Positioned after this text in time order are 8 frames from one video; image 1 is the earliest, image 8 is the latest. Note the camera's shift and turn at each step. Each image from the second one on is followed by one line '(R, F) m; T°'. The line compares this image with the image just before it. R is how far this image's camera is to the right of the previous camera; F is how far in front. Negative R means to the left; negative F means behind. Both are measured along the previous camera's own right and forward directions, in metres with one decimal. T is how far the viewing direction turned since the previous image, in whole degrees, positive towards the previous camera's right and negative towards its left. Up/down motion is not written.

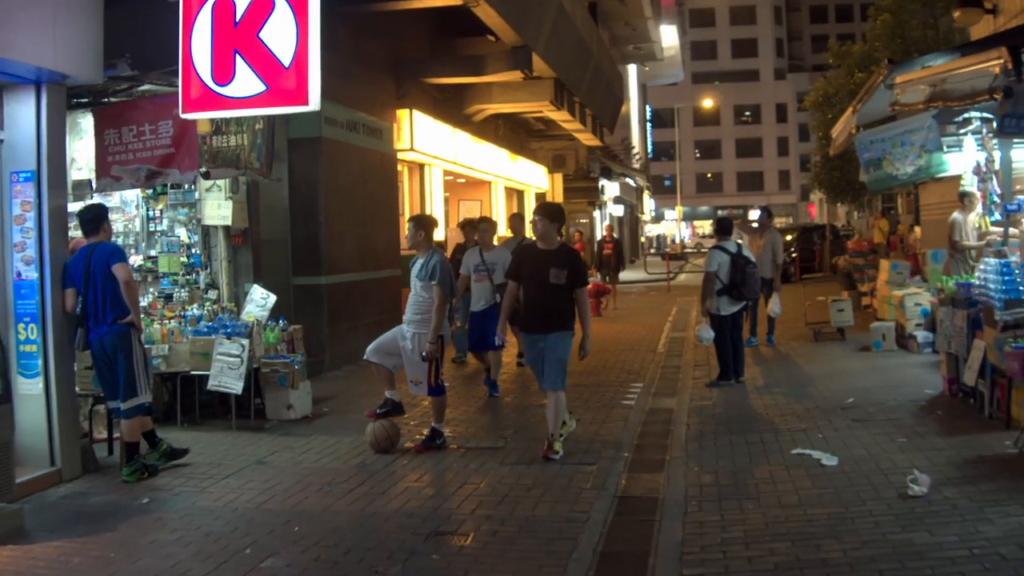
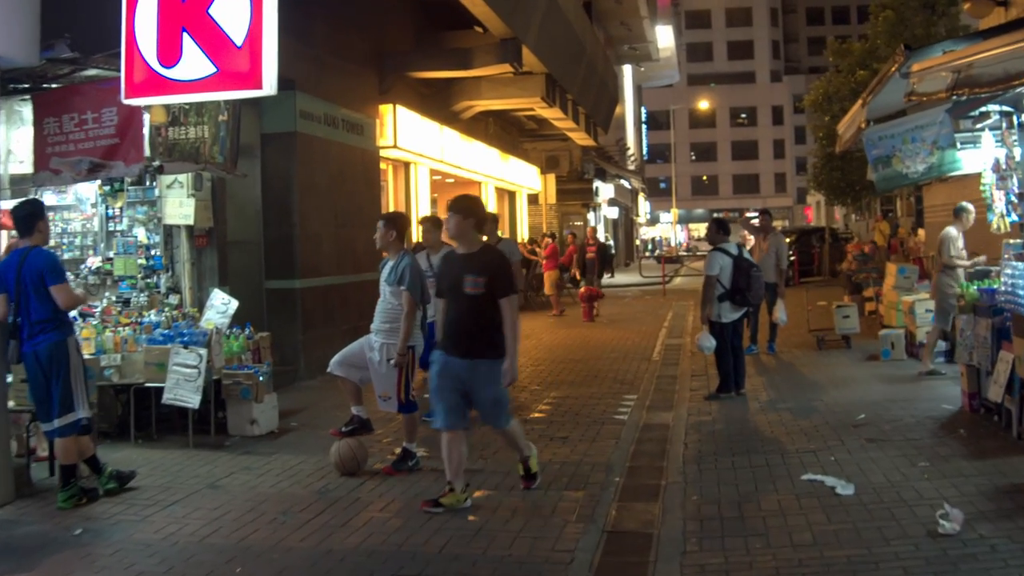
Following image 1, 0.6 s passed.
(+0.1, +0.7) m; 0°
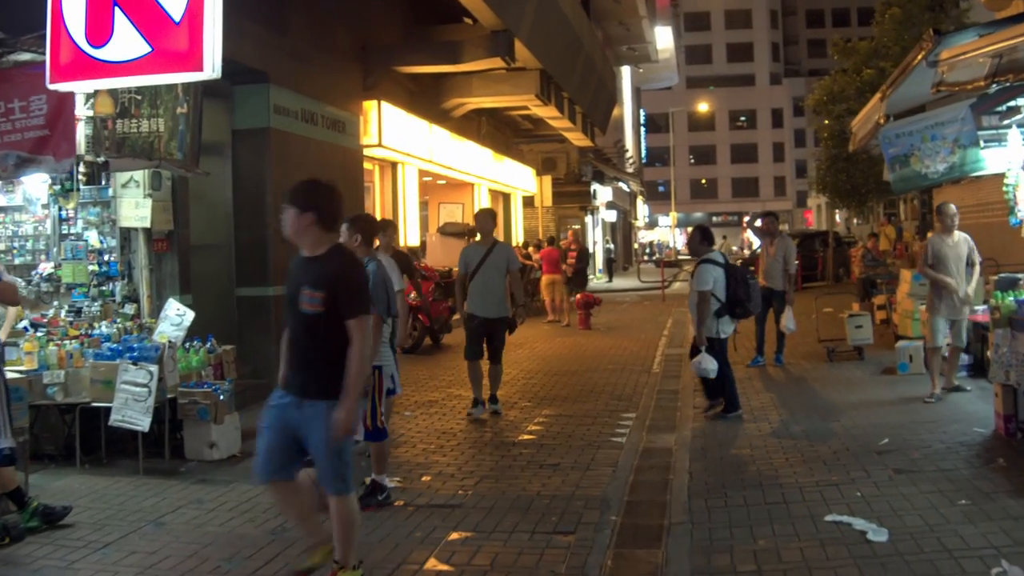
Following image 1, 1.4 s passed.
(+0.1, +0.8) m; 0°
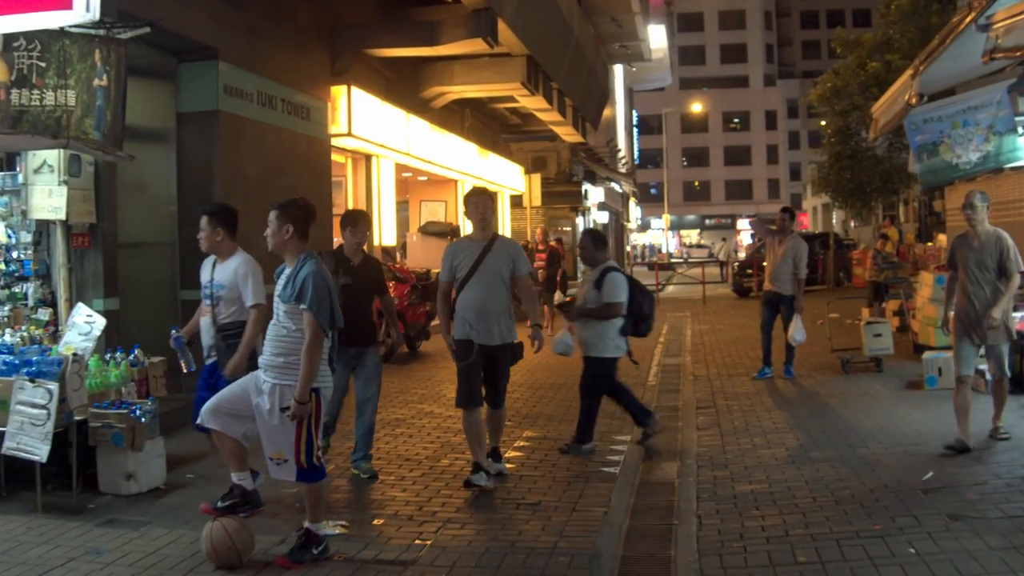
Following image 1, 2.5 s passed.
(+0.1, +1.2) m; 0°
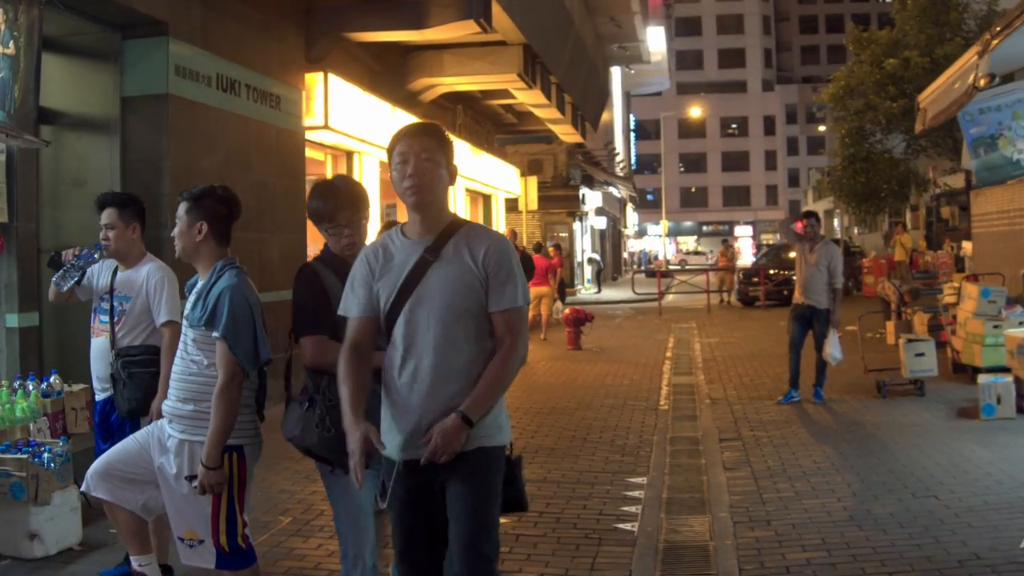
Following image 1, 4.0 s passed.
(0.0, +1.2) m; 0°
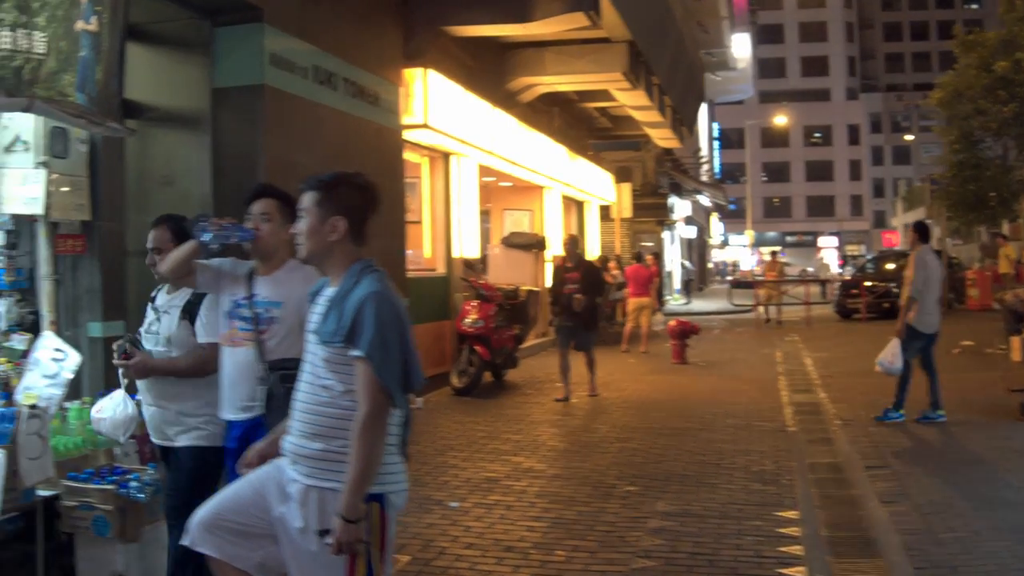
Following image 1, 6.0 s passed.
(-0.4, +0.7) m; -5°
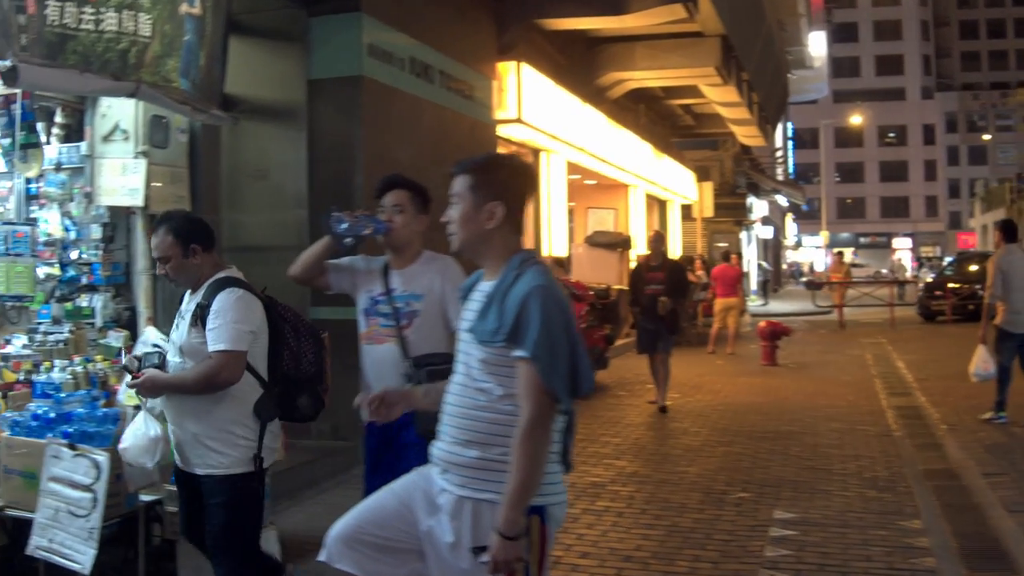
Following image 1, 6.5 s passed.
(-0.3, +0.2) m; -4°
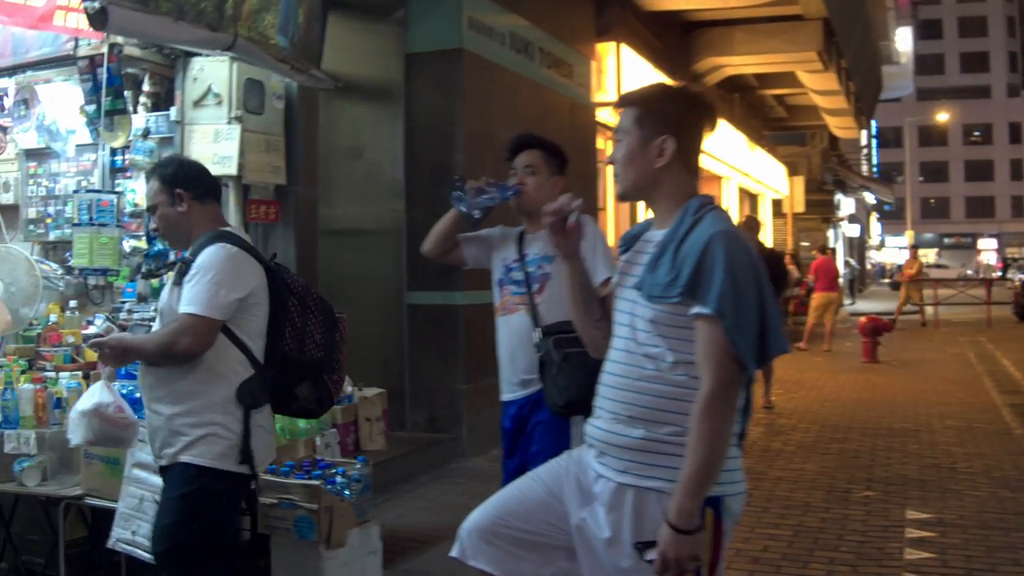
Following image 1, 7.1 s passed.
(-0.2, +0.4) m; -4°
